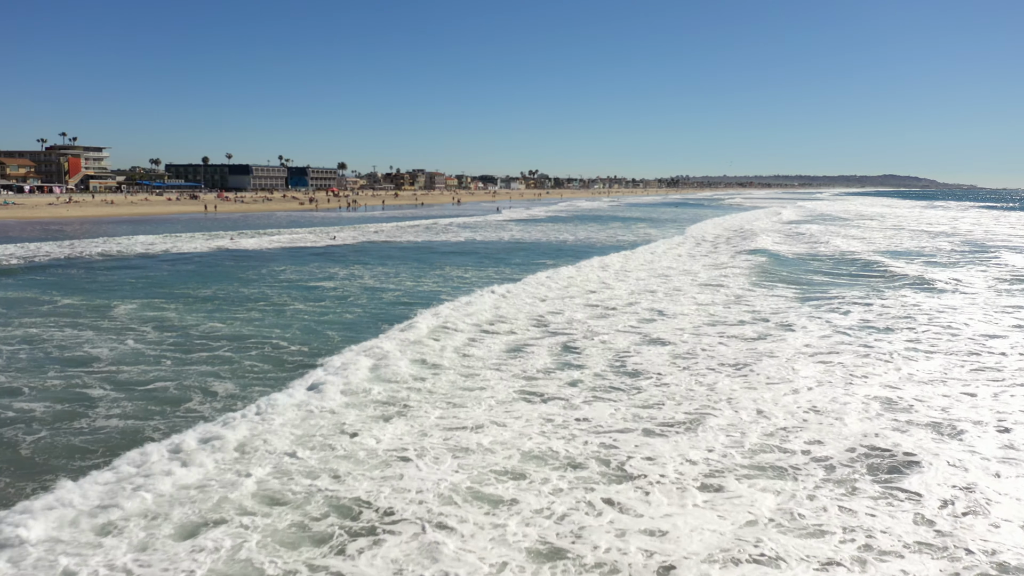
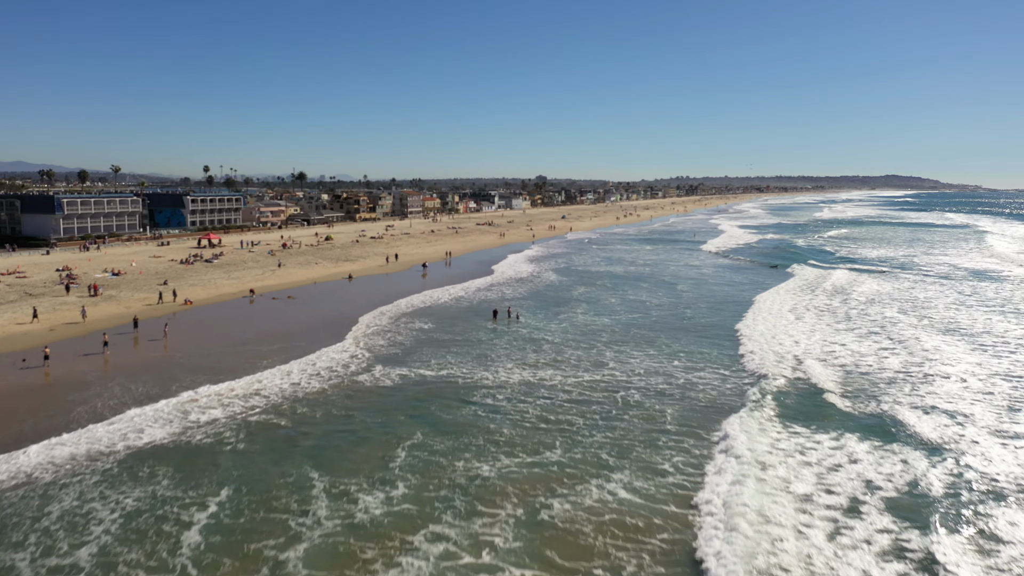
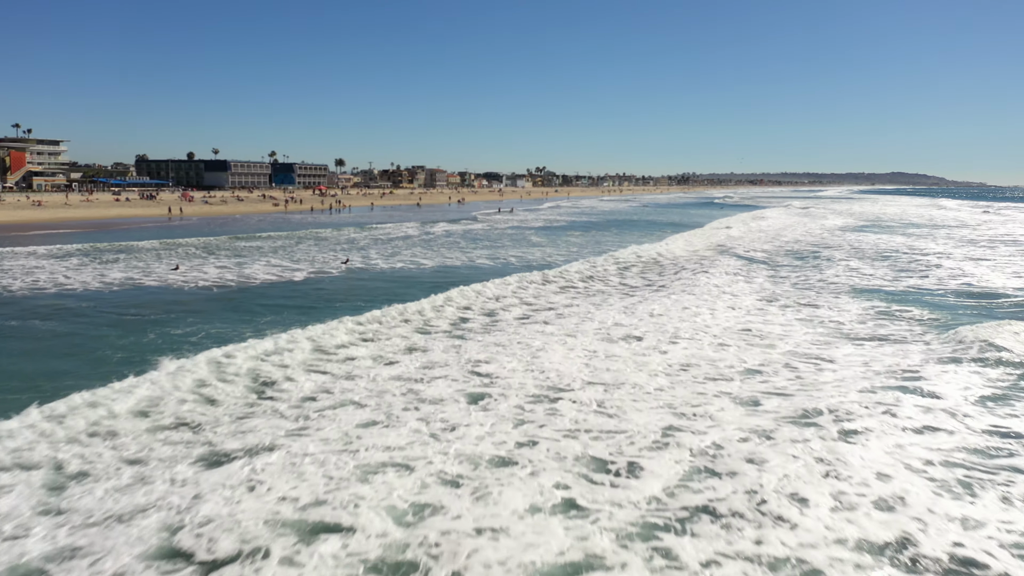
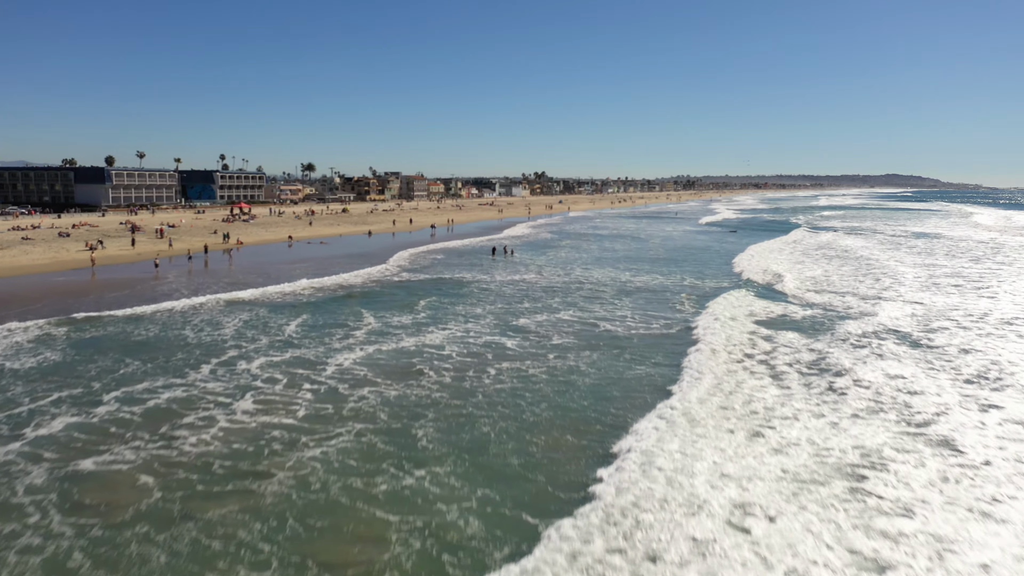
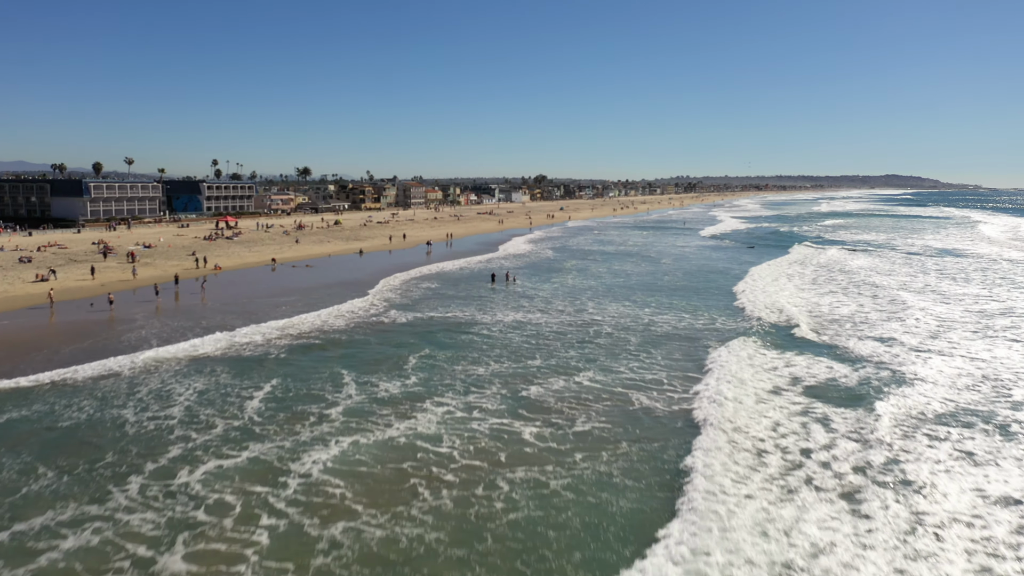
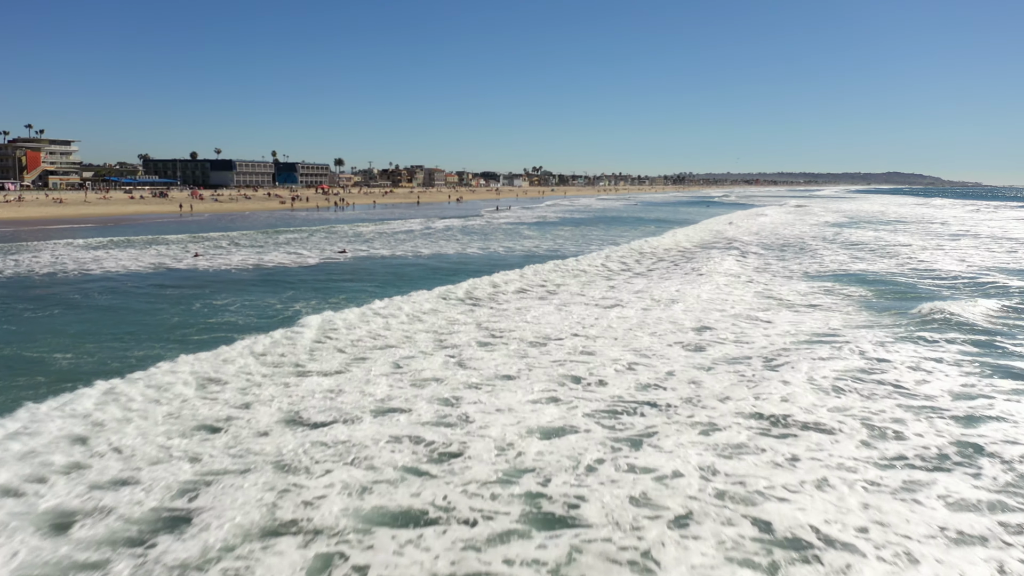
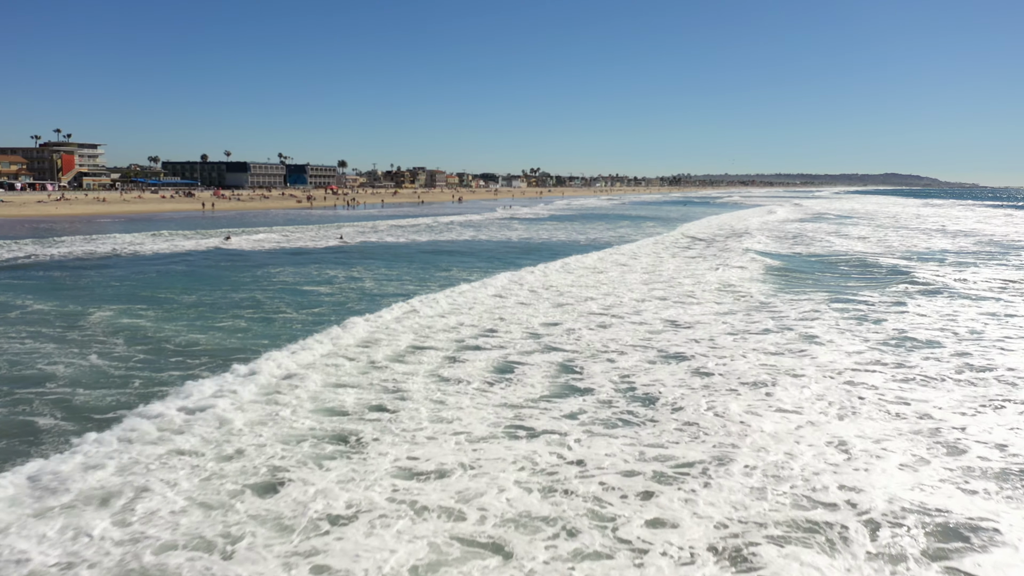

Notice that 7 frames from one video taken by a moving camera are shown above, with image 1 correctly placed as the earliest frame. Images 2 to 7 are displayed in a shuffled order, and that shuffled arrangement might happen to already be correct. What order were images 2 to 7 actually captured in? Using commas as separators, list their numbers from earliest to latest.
7, 6, 3, 4, 5, 2
